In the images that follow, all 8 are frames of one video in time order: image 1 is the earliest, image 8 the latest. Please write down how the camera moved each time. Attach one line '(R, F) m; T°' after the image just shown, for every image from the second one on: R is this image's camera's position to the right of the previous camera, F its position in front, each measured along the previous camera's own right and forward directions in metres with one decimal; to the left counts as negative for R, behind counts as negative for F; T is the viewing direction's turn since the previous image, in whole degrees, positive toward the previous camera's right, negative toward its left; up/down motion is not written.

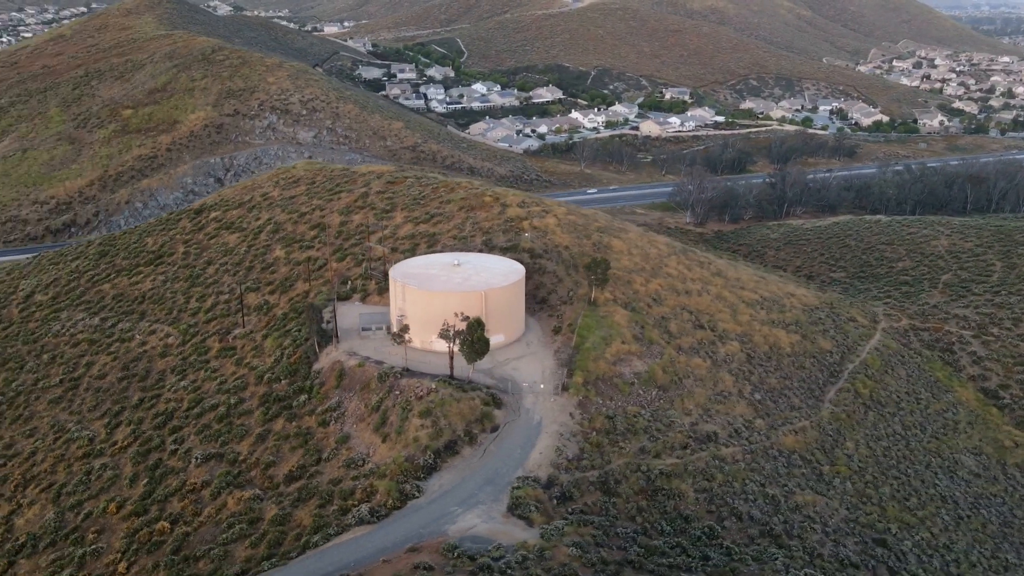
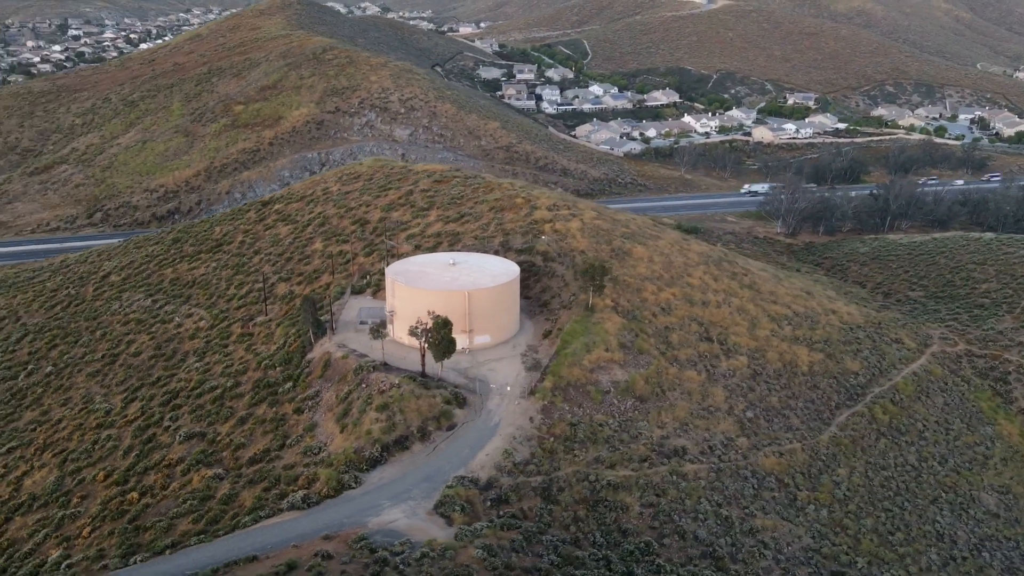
(+3.6, +0.2) m; -9°
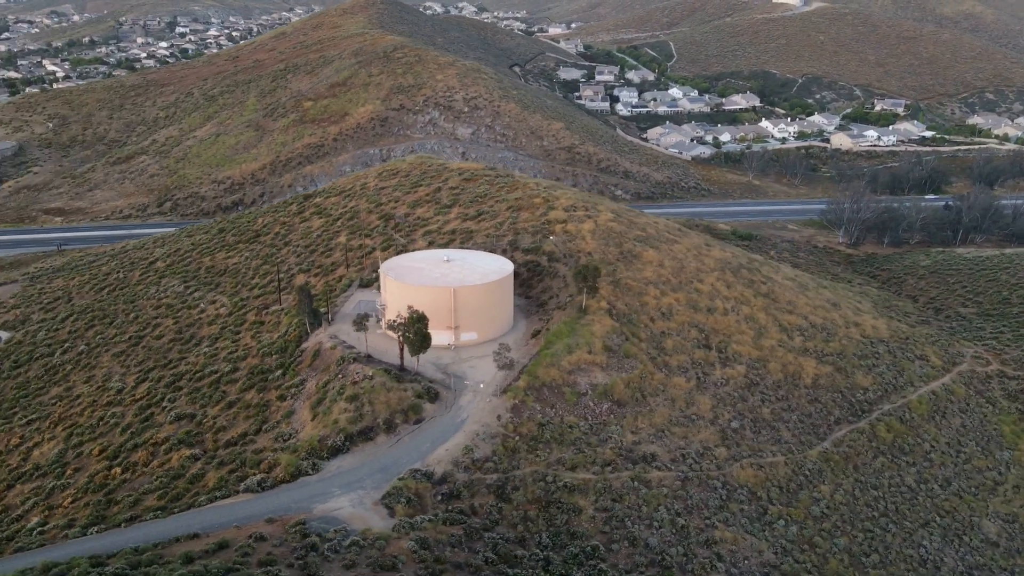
(+2.5, +0.1) m; -6°
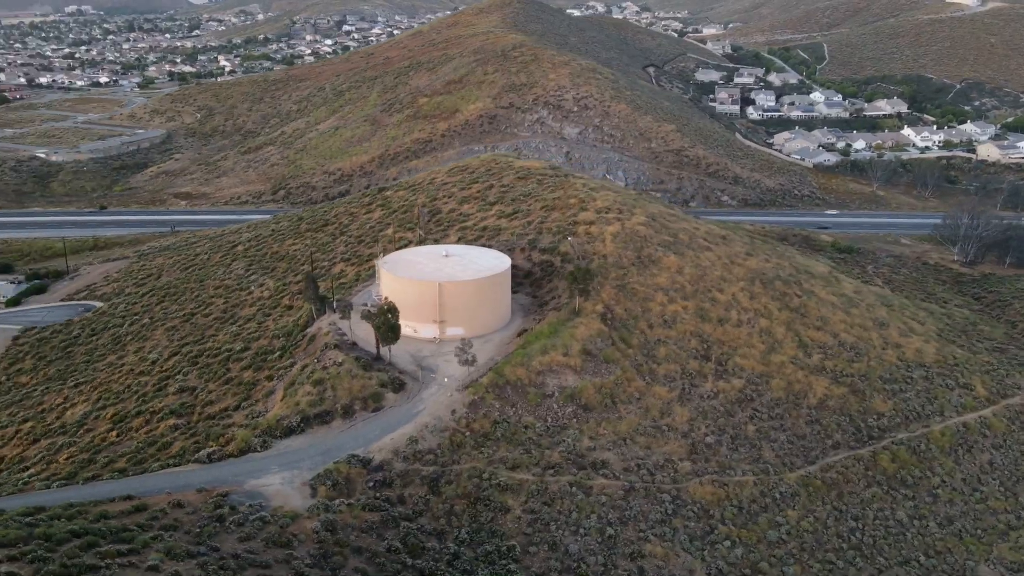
(+4.1, +0.3) m; -10°
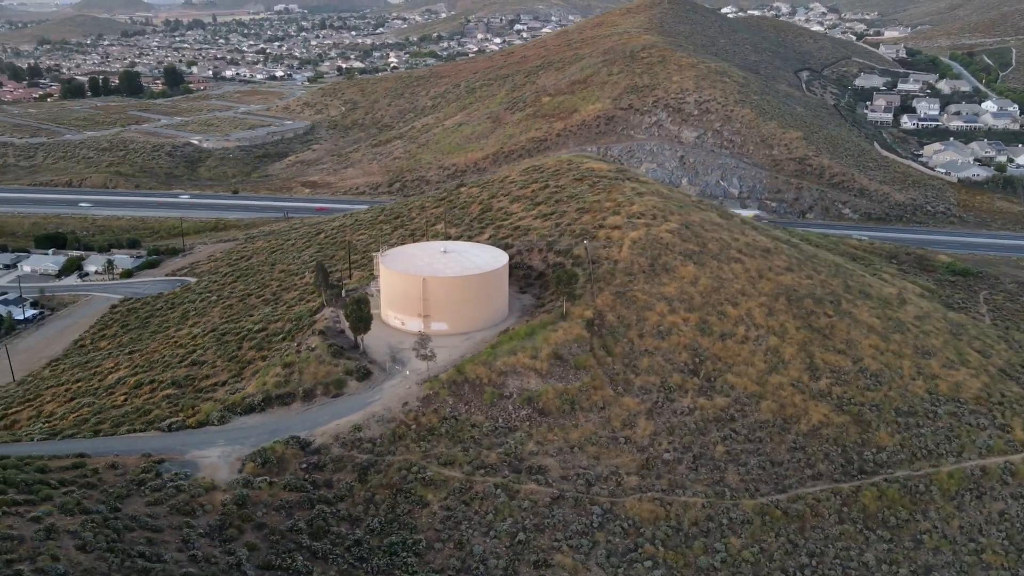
(+4.6, +0.4) m; -11°
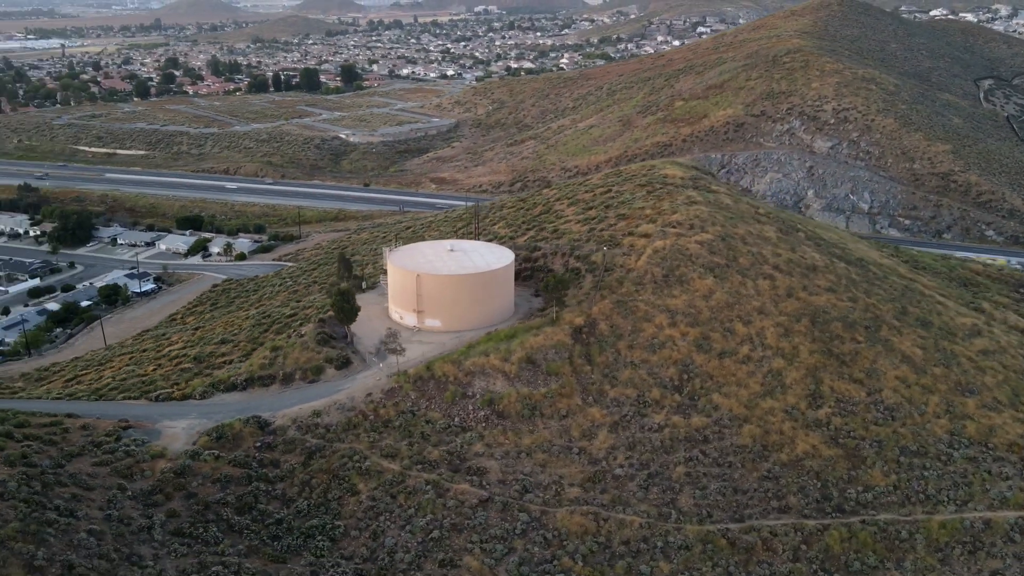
(+4.7, +0.4) m; -11°
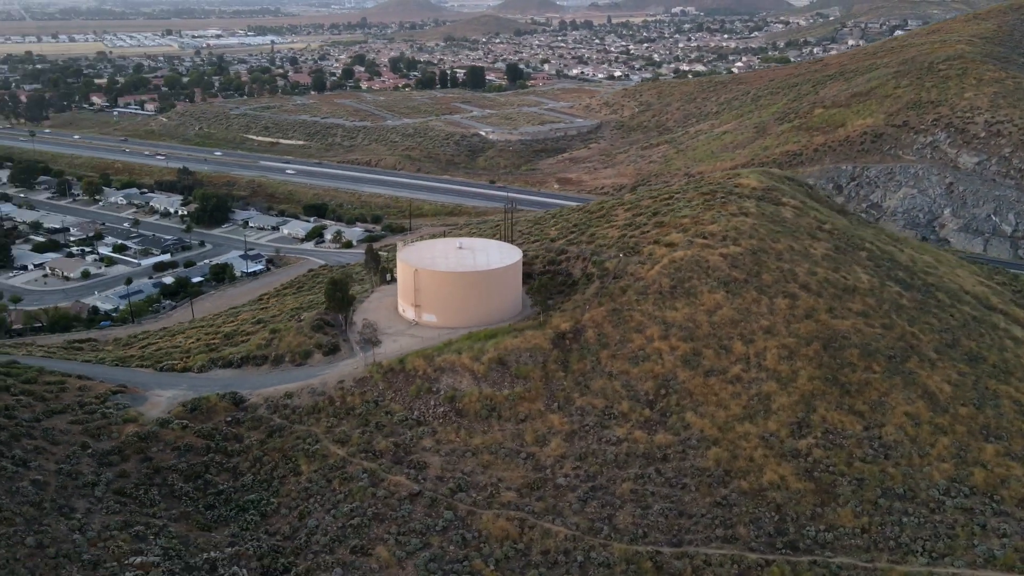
(+4.7, +0.4) m; -11°
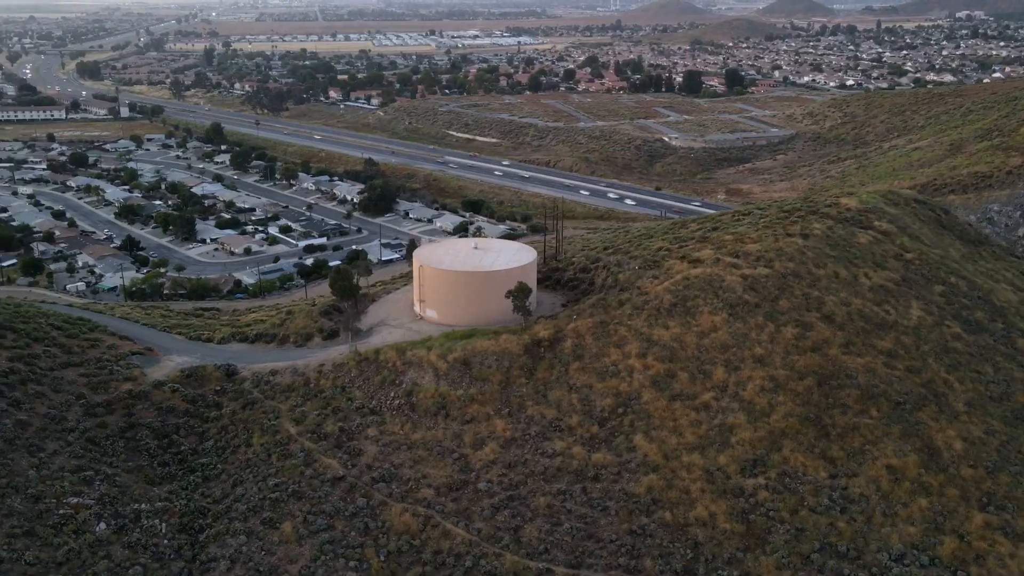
(+6.1, +0.7) m; -15°
